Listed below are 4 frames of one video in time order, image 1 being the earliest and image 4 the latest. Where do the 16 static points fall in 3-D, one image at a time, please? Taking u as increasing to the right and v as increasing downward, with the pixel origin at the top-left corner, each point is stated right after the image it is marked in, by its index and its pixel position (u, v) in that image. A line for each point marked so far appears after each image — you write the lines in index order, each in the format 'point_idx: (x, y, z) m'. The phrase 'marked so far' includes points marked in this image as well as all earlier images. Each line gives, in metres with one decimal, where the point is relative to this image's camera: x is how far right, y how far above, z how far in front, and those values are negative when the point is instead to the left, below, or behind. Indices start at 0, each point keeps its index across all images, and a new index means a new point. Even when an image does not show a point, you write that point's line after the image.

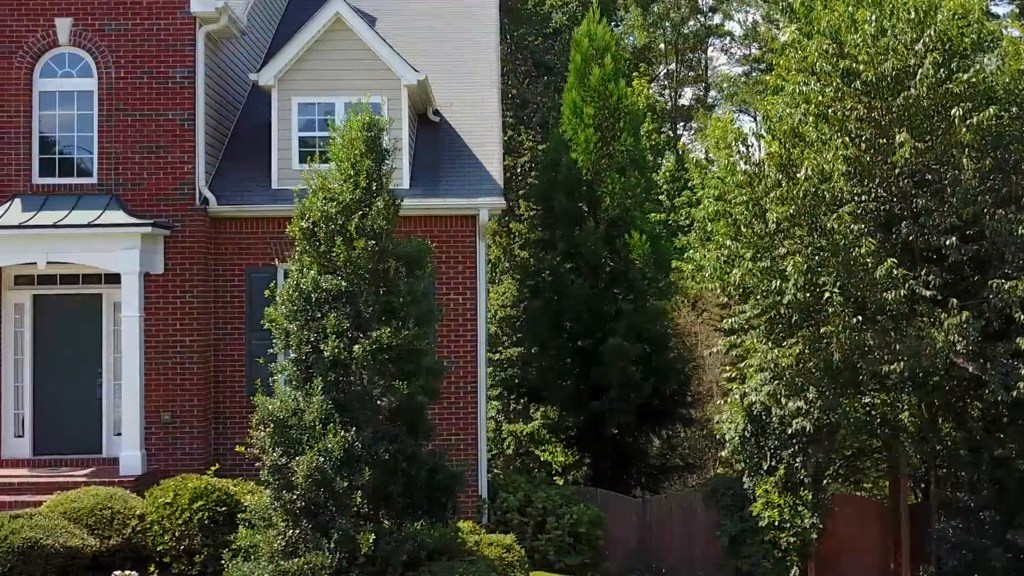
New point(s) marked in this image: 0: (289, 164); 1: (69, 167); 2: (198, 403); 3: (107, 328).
0: (-2.6, +1.5, +13.6) m
1: (-5.1, +1.4, +13.1) m
2: (-3.6, -1.3, +12.9) m
3: (-4.6, -0.5, +13.1) m
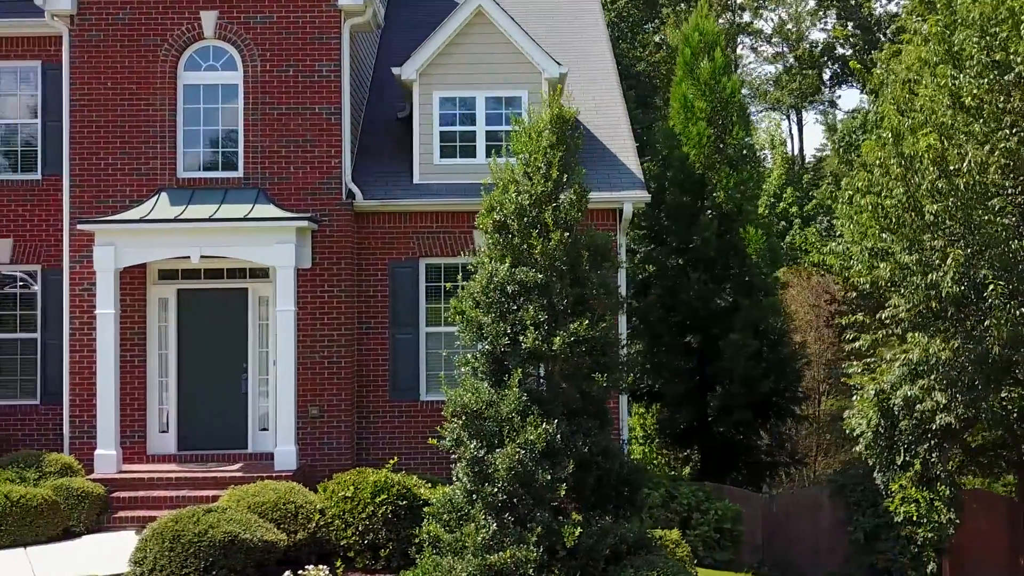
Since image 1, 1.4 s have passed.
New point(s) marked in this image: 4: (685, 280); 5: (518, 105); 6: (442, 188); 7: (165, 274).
0: (-1.0, +1.5, +13.5) m
1: (-3.4, +1.4, +13.1) m
2: (-1.9, -1.2, +12.9) m
3: (-2.9, -0.4, +13.1) m
4: (+2.5, +0.1, +16.9) m
5: (+0.1, +2.2, +13.6) m
6: (-0.8, +1.2, +13.4) m
7: (-3.9, +0.2, +13.1) m
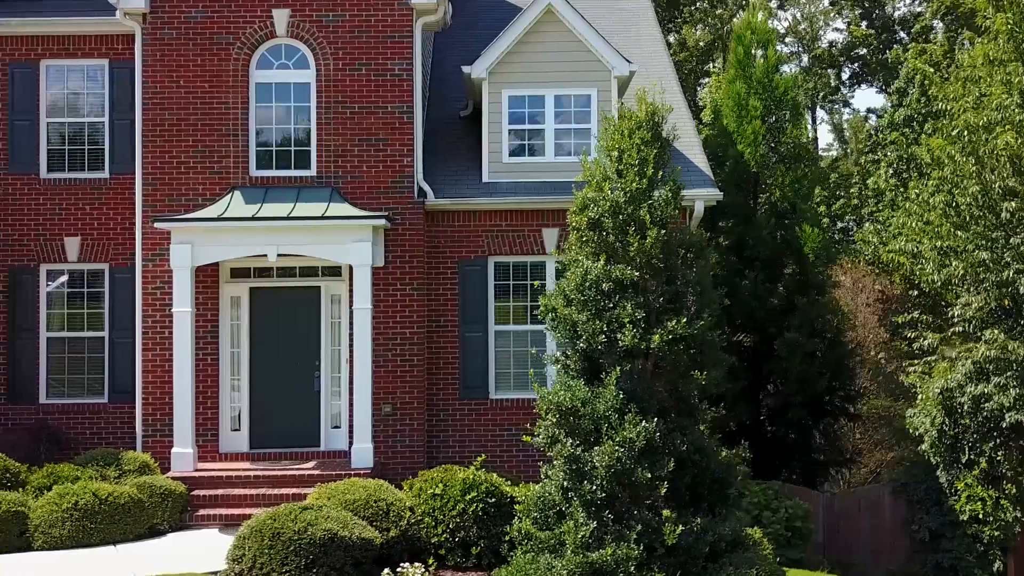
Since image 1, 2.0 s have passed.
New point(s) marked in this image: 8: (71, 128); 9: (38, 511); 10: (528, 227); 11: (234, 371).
0: (-0.1, +1.6, +13.5) m
1: (-2.6, +1.5, +13.1) m
2: (-1.1, -1.2, +12.9) m
3: (-2.1, -0.4, +13.1) m
4: (+3.4, +0.1, +16.9) m
5: (+0.9, +2.2, +13.6) m
6: (0.0, +1.2, +13.4) m
7: (-3.1, +0.2, +13.1) m
8: (-5.4, +1.9, +14.0) m
9: (-4.3, -2.0, +10.4) m
10: (+0.2, +0.7, +13.3) m
11: (-3.2, -0.9, +13.0) m
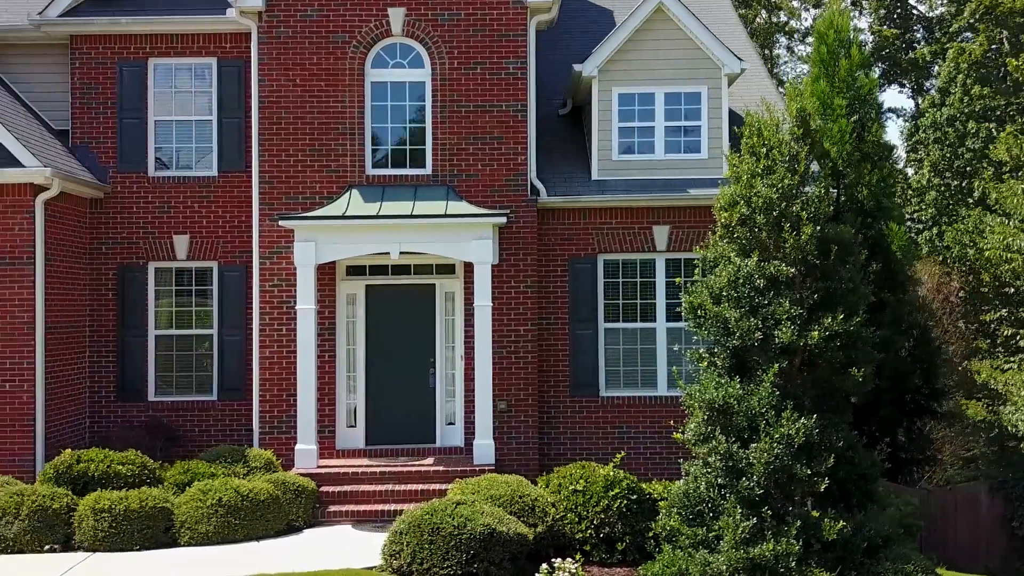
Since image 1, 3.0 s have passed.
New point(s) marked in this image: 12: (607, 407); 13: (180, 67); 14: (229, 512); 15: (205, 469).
0: (+1.2, +1.6, +13.6) m
1: (-1.3, +1.5, +13.1) m
2: (+0.2, -1.2, +12.9) m
3: (-0.8, -0.4, +13.1) m
4: (+4.7, +0.2, +16.9) m
5: (+2.2, +2.2, +13.6) m
6: (+1.3, +1.2, +13.5) m
7: (-1.8, +0.2, +13.1) m
8: (-4.1, +2.0, +14.0) m
9: (-3.0, -2.0, +10.5) m
10: (+1.5, +0.7, +13.4) m
11: (-1.9, -0.9, +13.1) m
12: (+1.1, -1.4, +13.4) m
13: (-4.1, +2.7, +14.0) m
14: (-2.6, -2.0, +10.5) m
15: (-3.0, -1.8, +11.2) m
